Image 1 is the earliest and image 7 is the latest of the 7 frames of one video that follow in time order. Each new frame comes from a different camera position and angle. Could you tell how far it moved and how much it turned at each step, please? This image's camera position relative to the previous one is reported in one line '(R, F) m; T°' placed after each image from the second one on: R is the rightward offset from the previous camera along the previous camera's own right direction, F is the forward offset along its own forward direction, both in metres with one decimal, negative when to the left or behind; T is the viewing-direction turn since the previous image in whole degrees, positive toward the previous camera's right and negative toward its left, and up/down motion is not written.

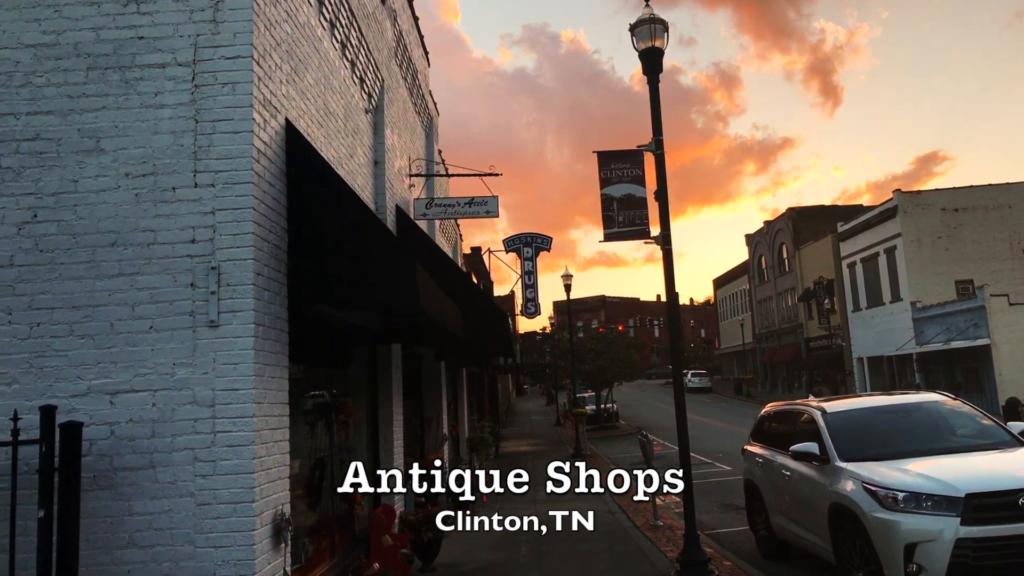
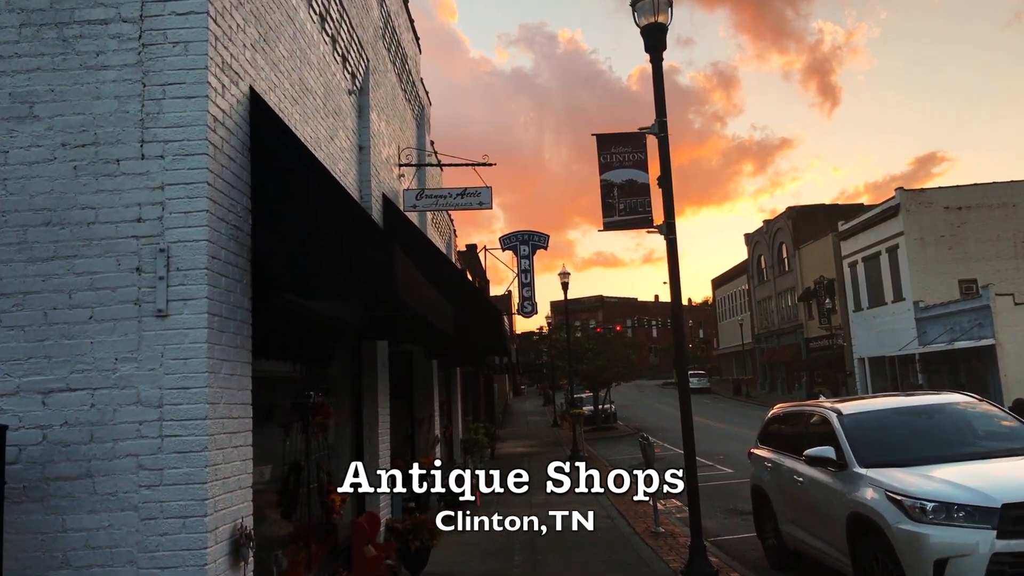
(0.0, +0.5) m; 0°
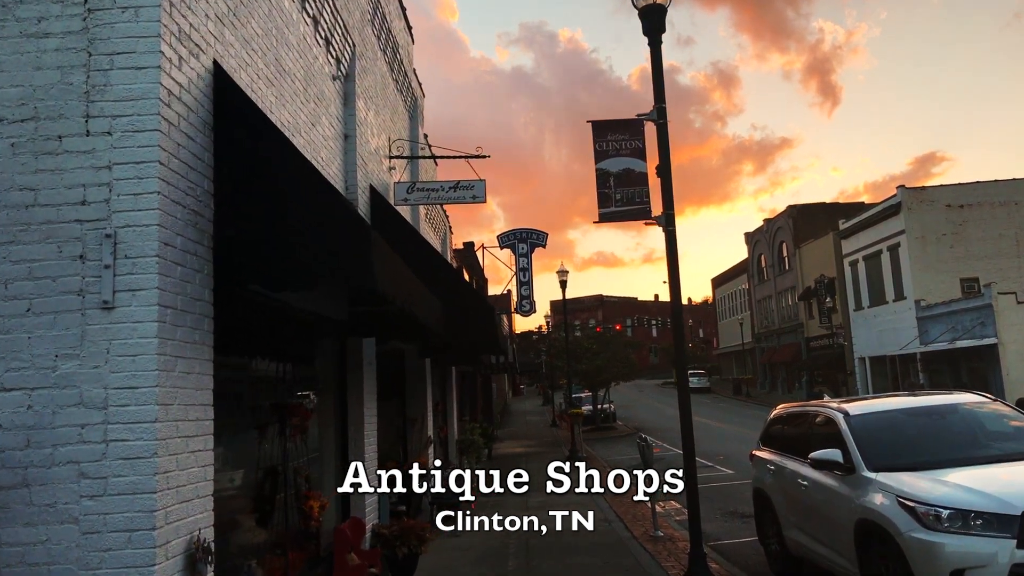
(+0.1, +0.4) m; 0°
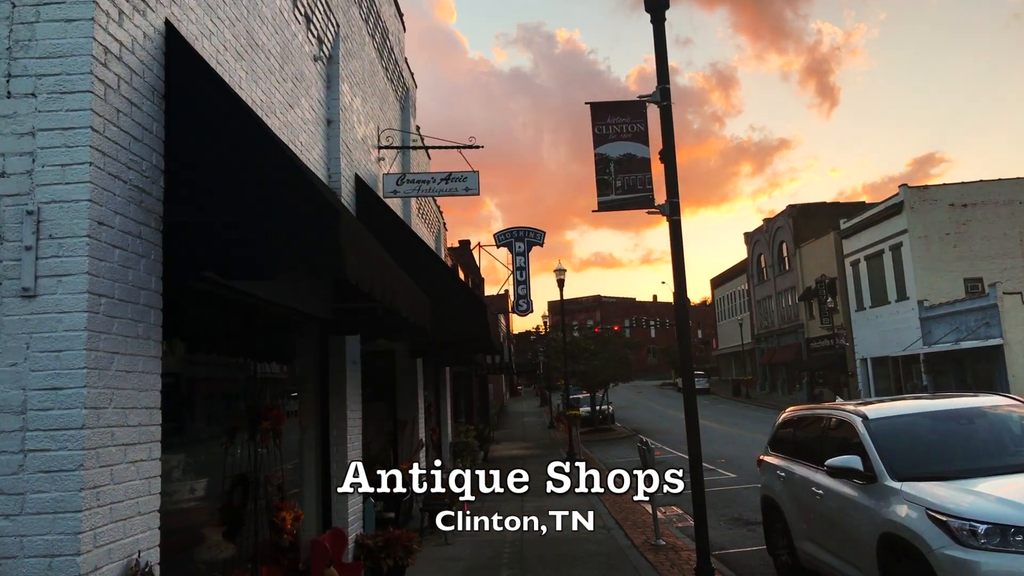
(0.0, +0.5) m; 0°
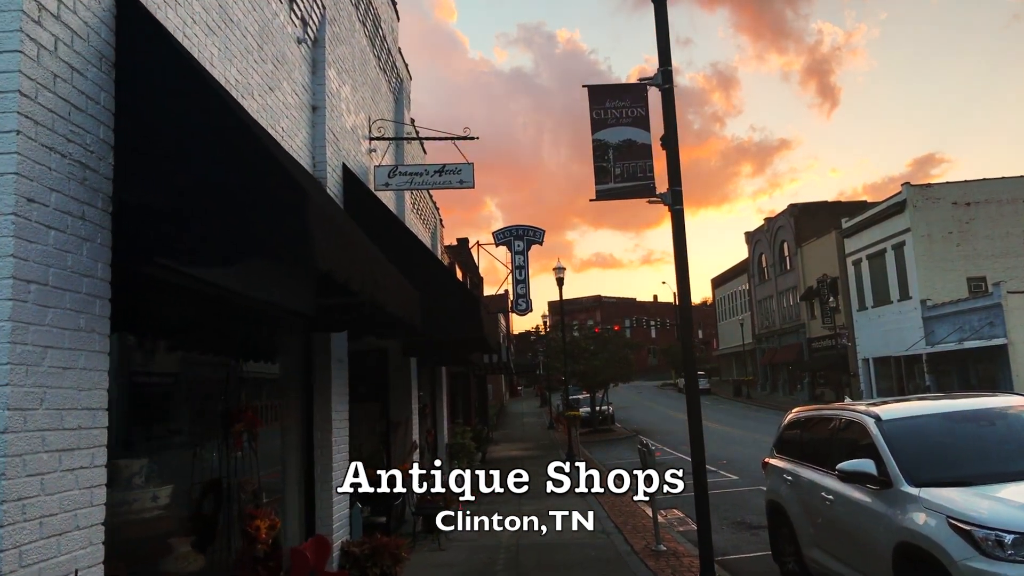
(+0.1, +0.4) m; 0°
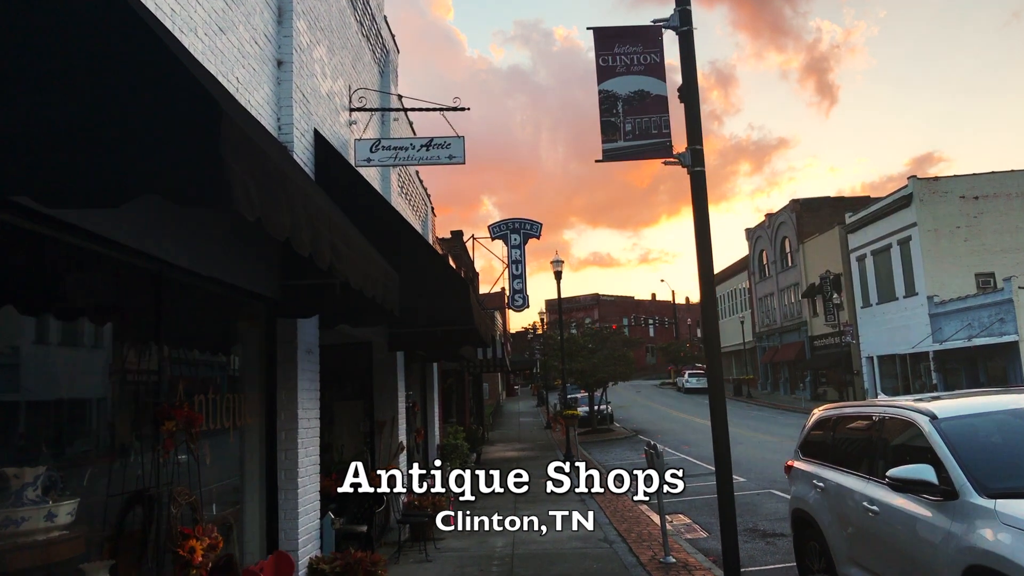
(0.0, +0.9) m; 0°
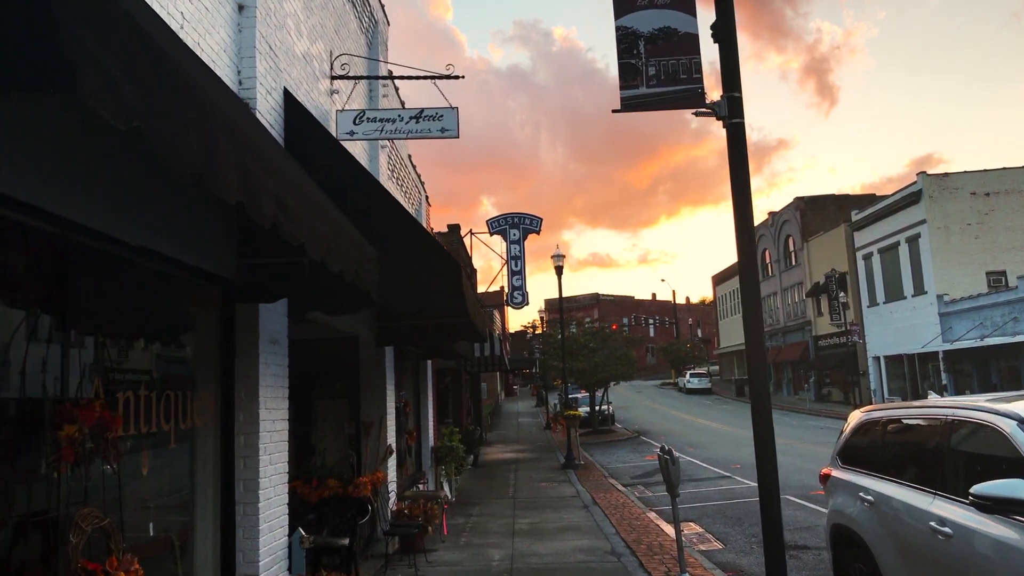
(0.0, +0.9) m; 0°
